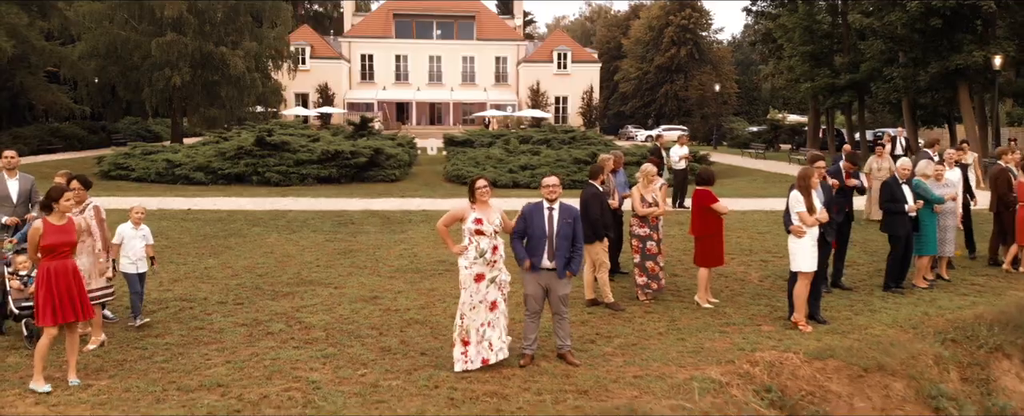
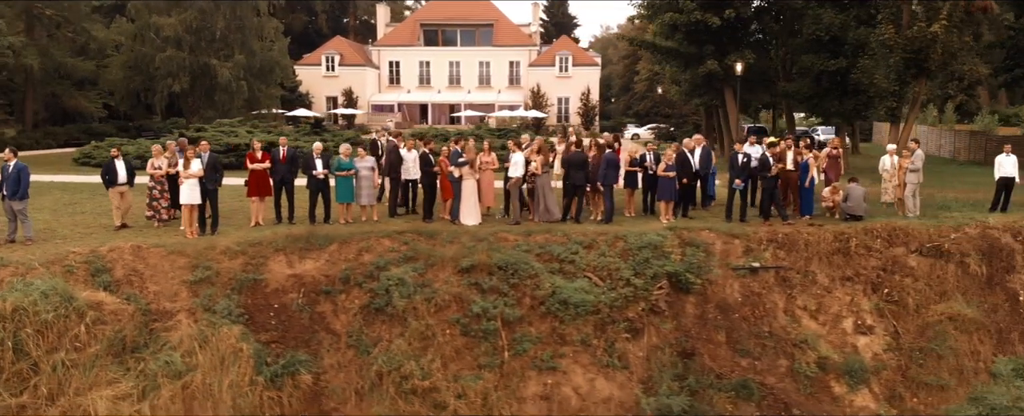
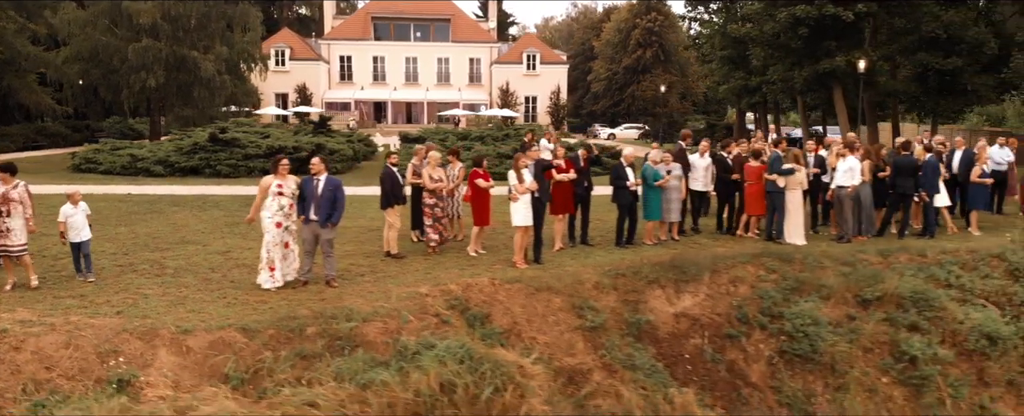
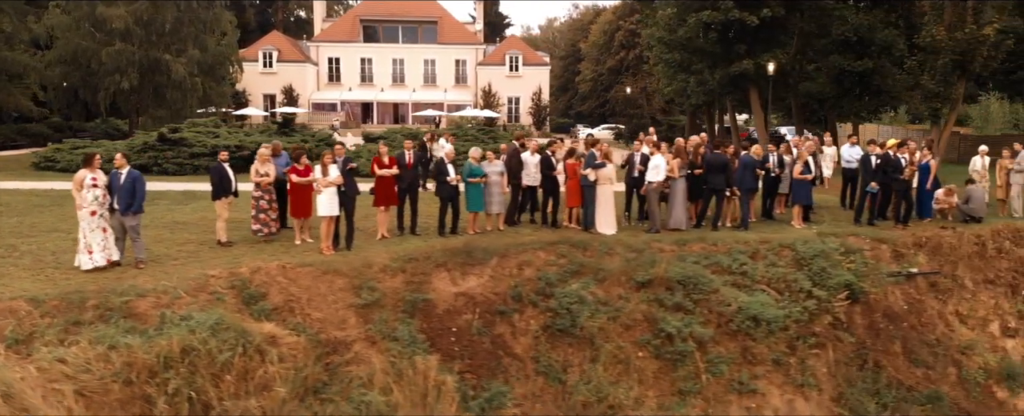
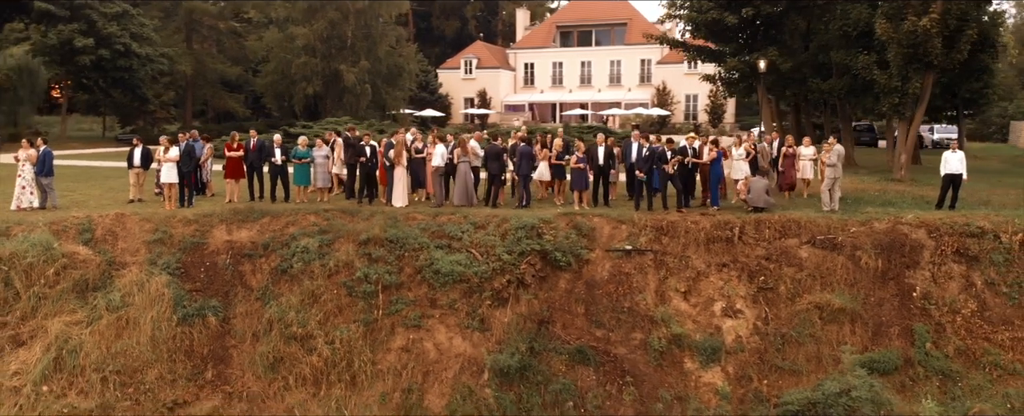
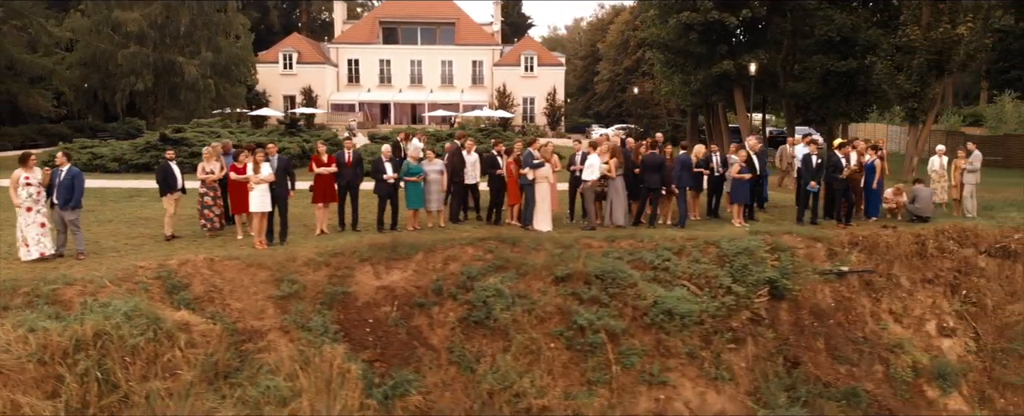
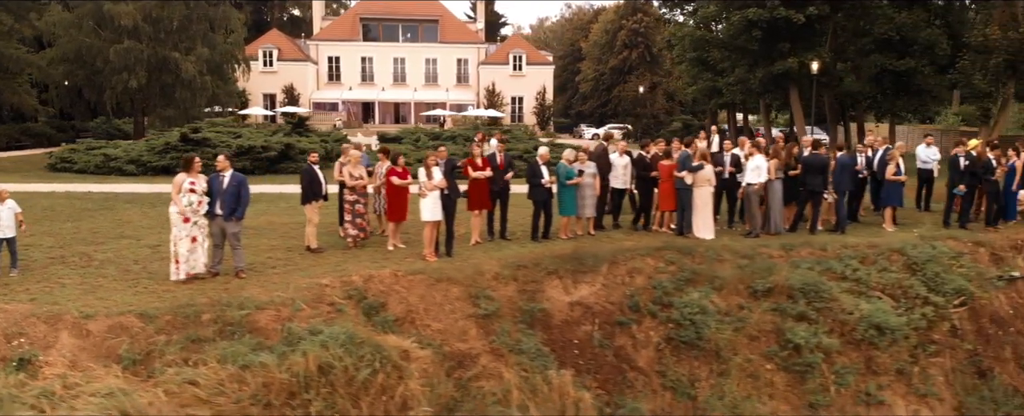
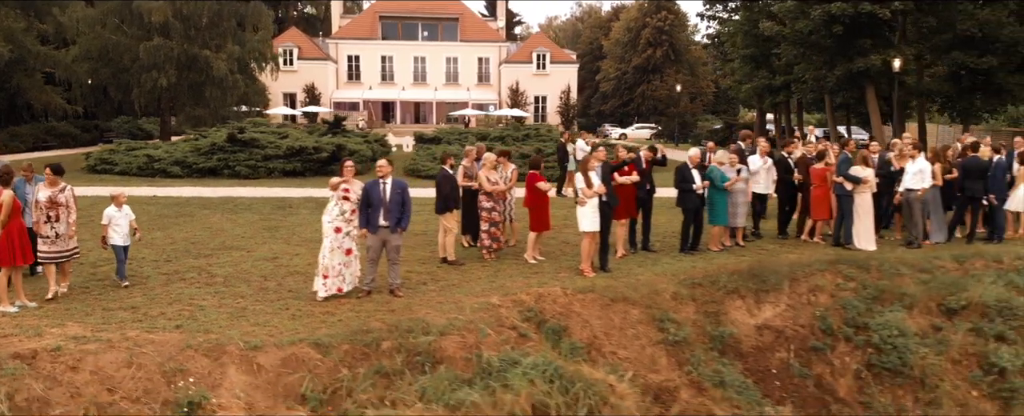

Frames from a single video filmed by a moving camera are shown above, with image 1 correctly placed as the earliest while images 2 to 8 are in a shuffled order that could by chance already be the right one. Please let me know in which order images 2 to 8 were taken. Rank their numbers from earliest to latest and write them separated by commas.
8, 3, 7, 4, 6, 2, 5
